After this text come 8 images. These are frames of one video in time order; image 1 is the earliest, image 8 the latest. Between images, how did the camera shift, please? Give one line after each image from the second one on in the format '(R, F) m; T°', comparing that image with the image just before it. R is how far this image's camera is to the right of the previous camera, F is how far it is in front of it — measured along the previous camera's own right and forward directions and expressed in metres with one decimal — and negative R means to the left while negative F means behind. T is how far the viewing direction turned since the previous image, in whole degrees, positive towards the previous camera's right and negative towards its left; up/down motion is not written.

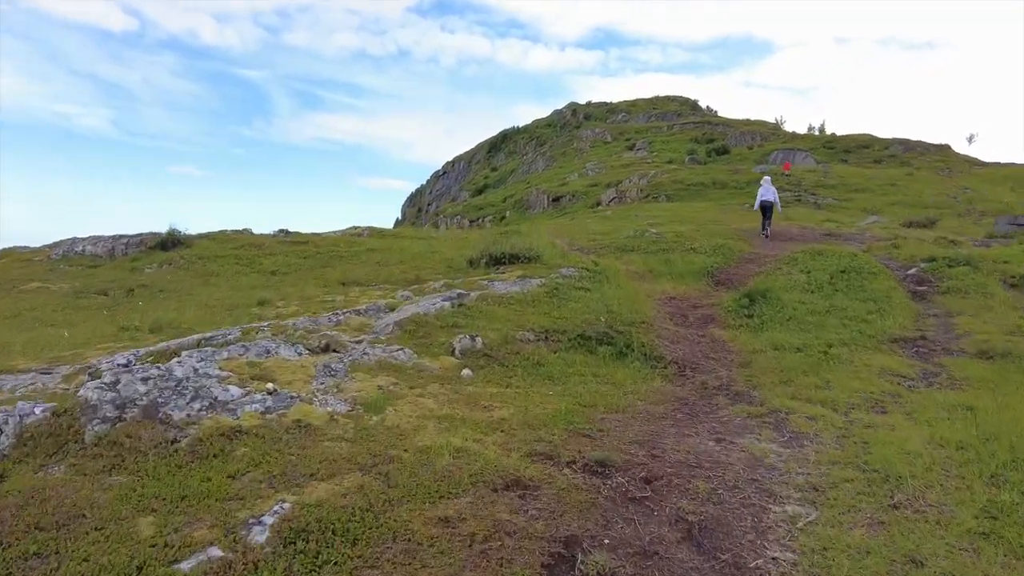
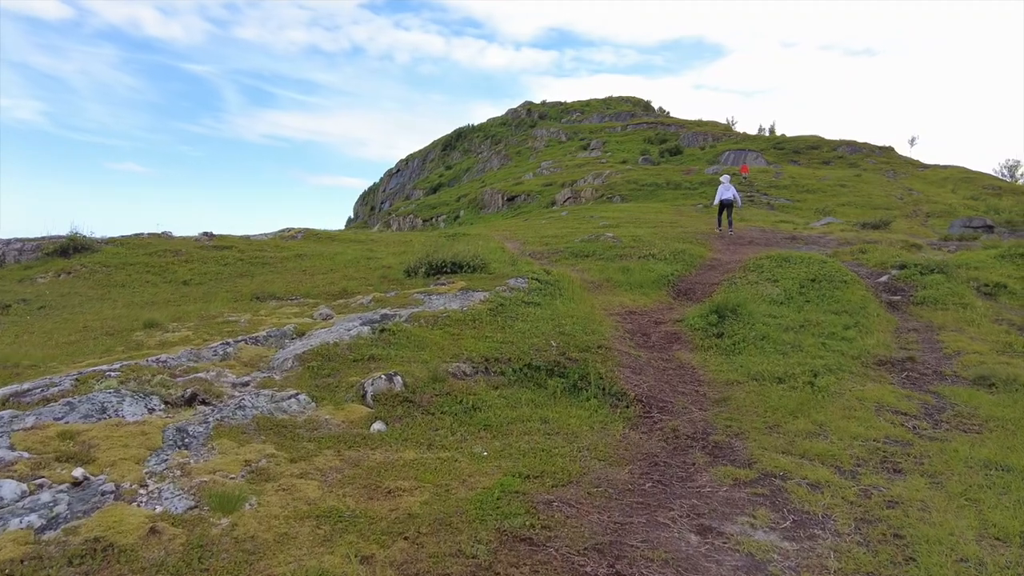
(+0.4, +2.4) m; +4°
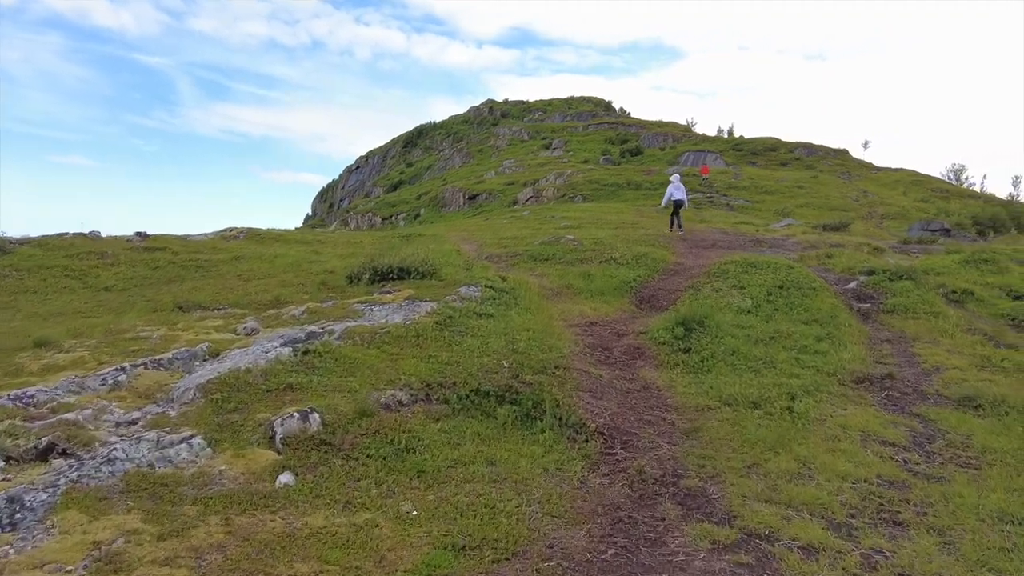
(+0.3, +1.5) m; +3°
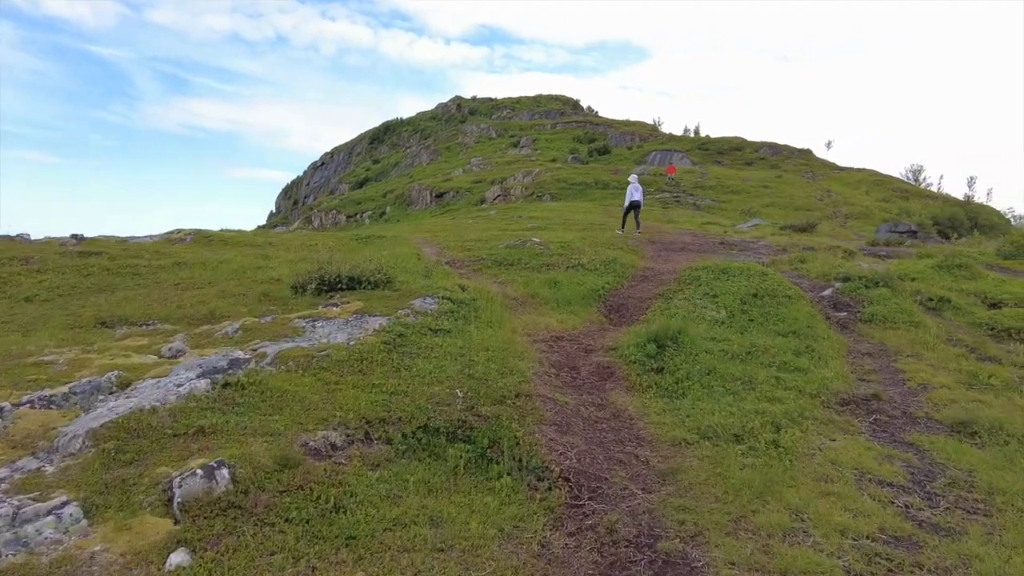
(+0.2, +1.3) m; +3°
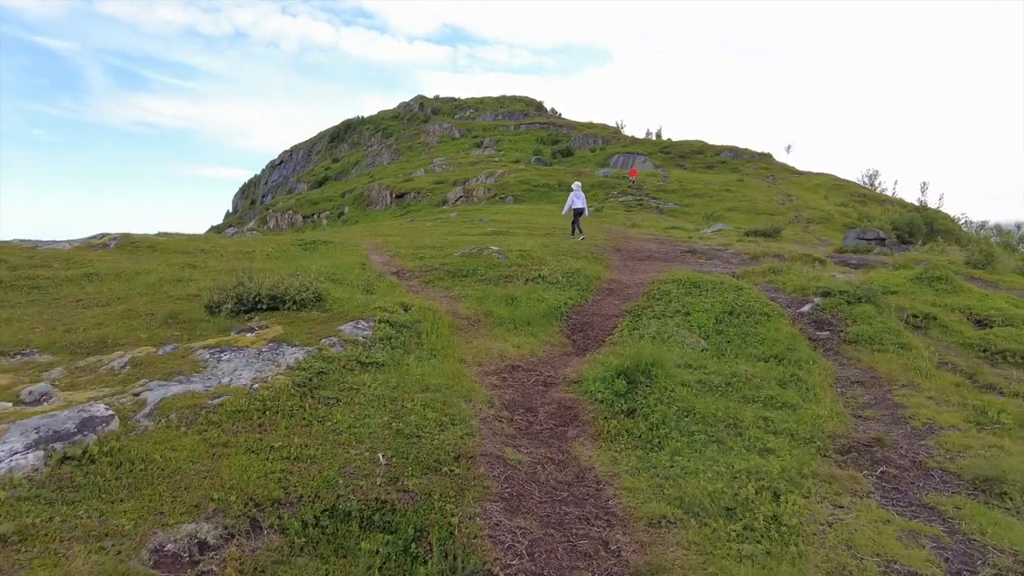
(+0.3, +2.1) m; +3°
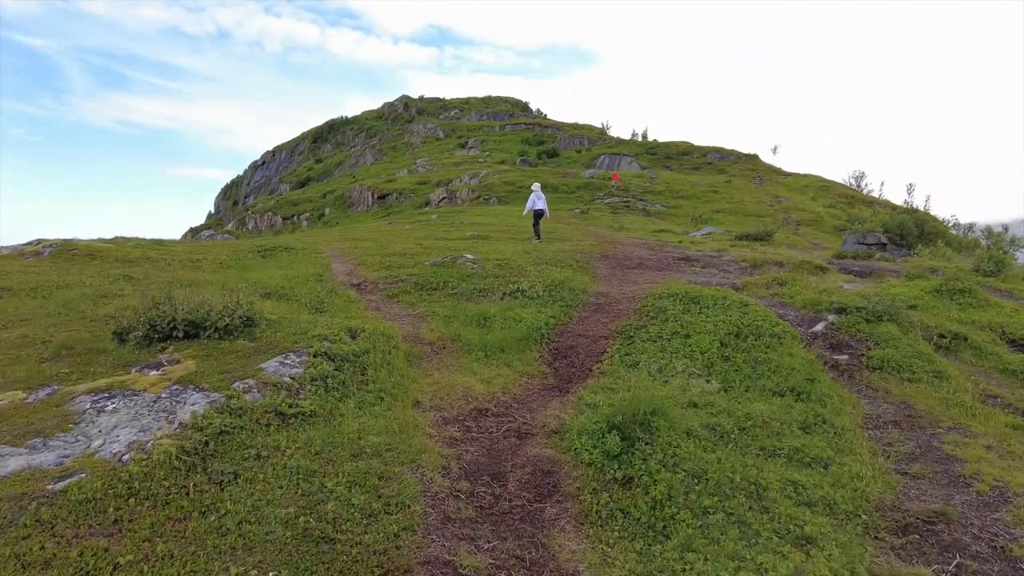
(+0.3, +2.5) m; +1°
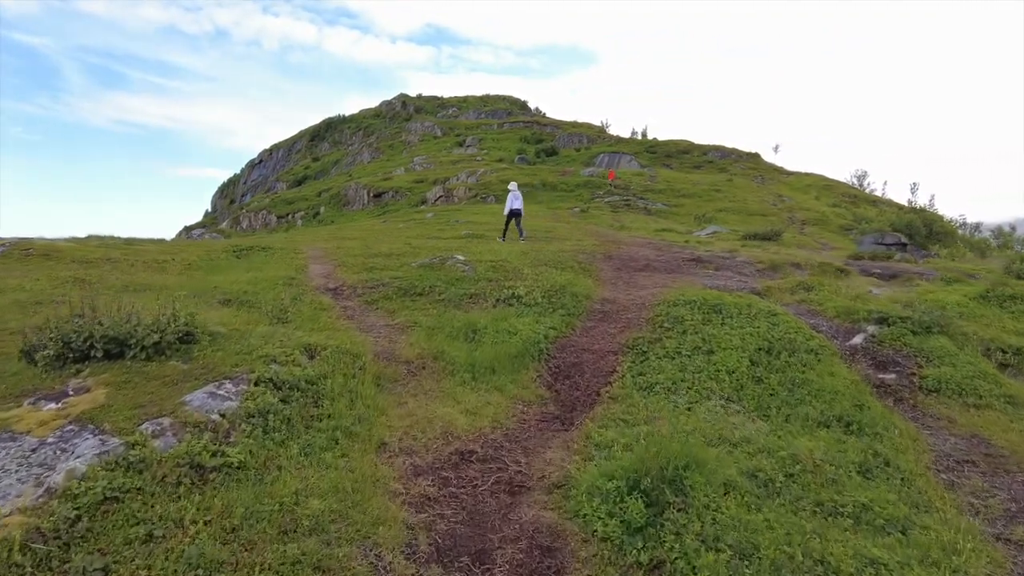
(+0.1, +2.2) m; 0°
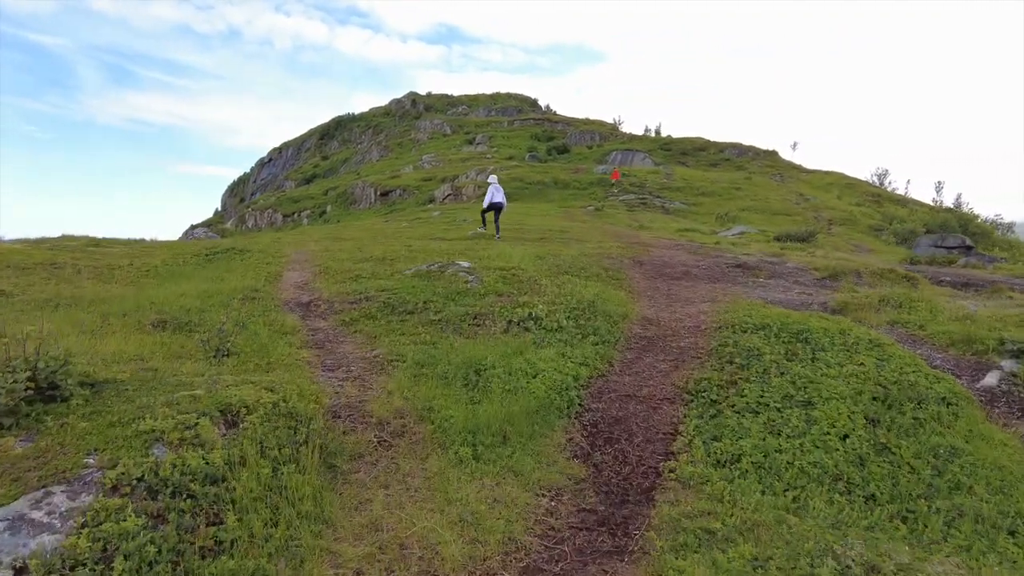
(-0.1, +3.7) m; -1°
